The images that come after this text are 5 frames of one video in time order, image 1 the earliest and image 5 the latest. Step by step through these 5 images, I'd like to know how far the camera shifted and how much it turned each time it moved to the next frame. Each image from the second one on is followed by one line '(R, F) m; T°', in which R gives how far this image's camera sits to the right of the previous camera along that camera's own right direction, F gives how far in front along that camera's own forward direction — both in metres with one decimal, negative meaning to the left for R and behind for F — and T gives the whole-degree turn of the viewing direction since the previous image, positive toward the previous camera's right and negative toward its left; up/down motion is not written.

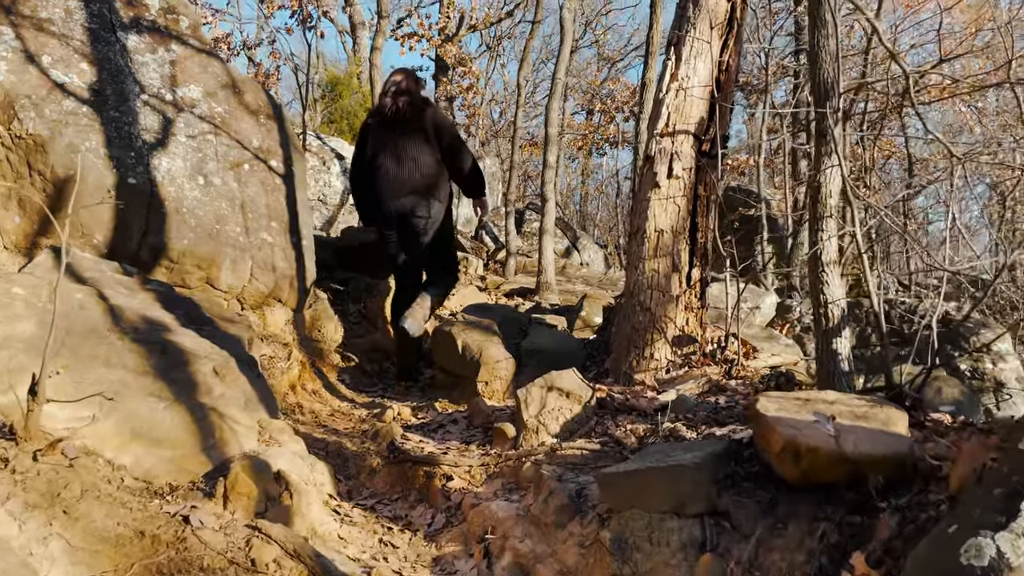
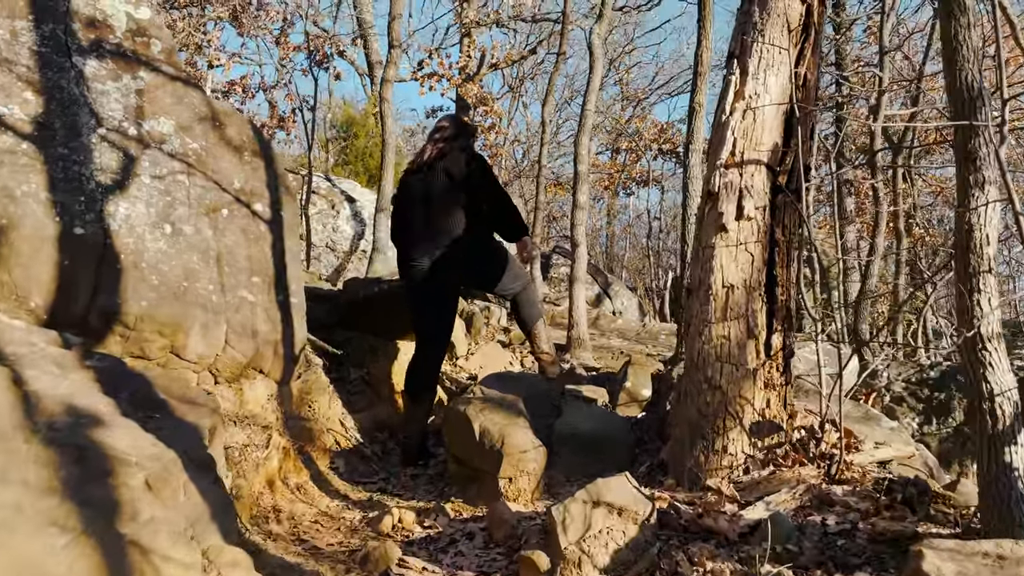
(0.0, +1.1) m; -2°
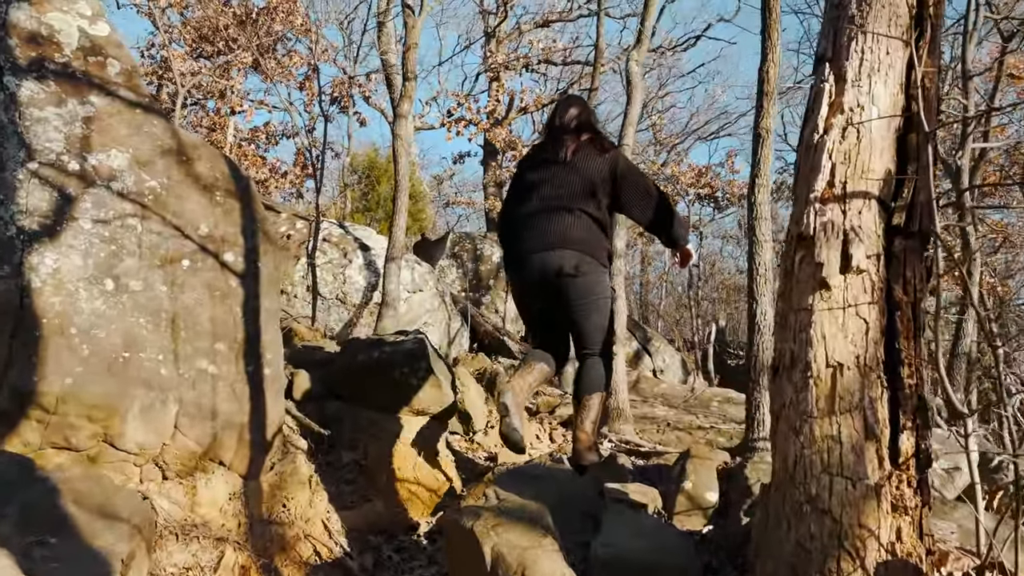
(0.0, +1.1) m; -2°
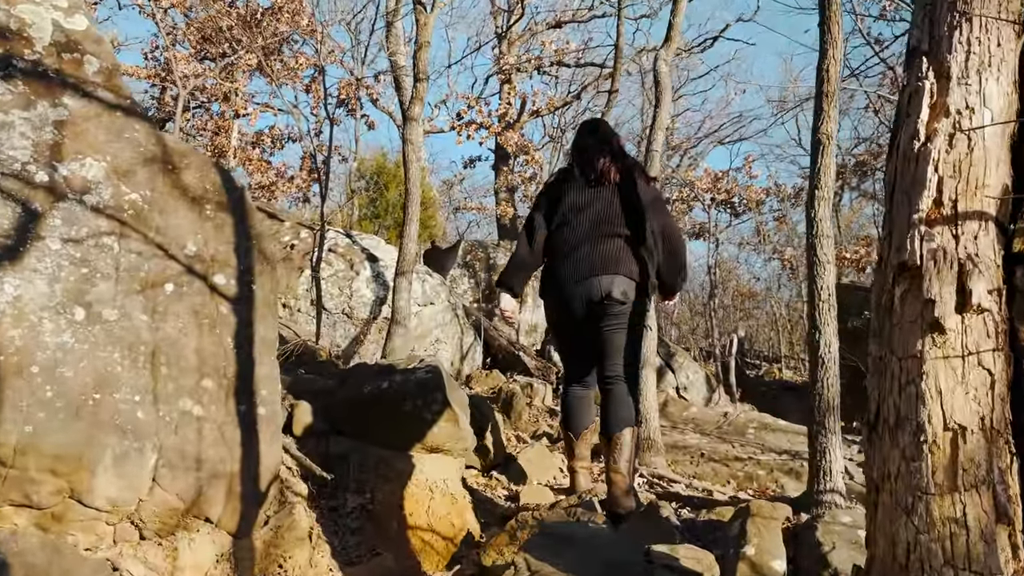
(-0.1, +0.6) m; -1°
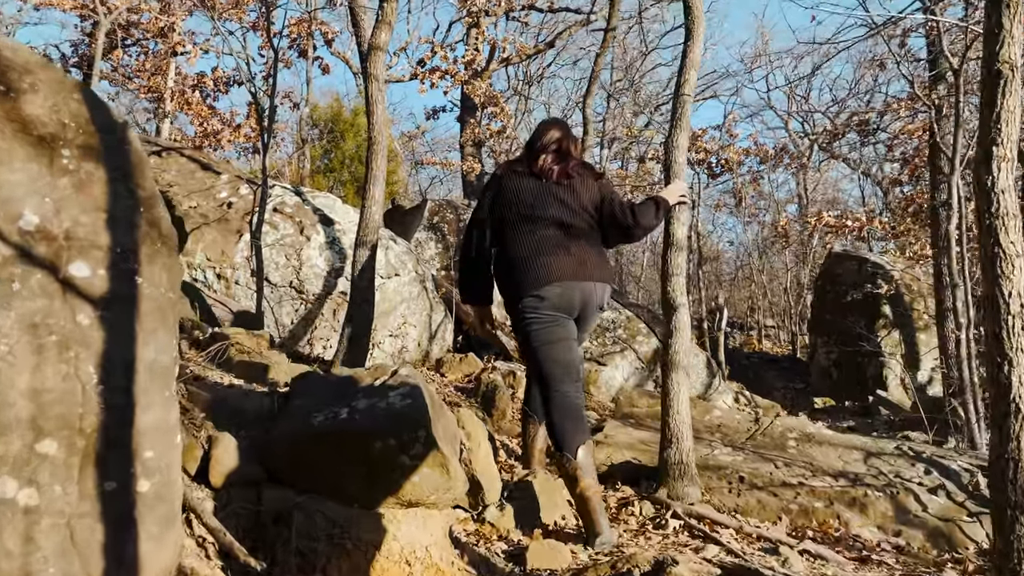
(-0.3, +1.5) m; +3°
